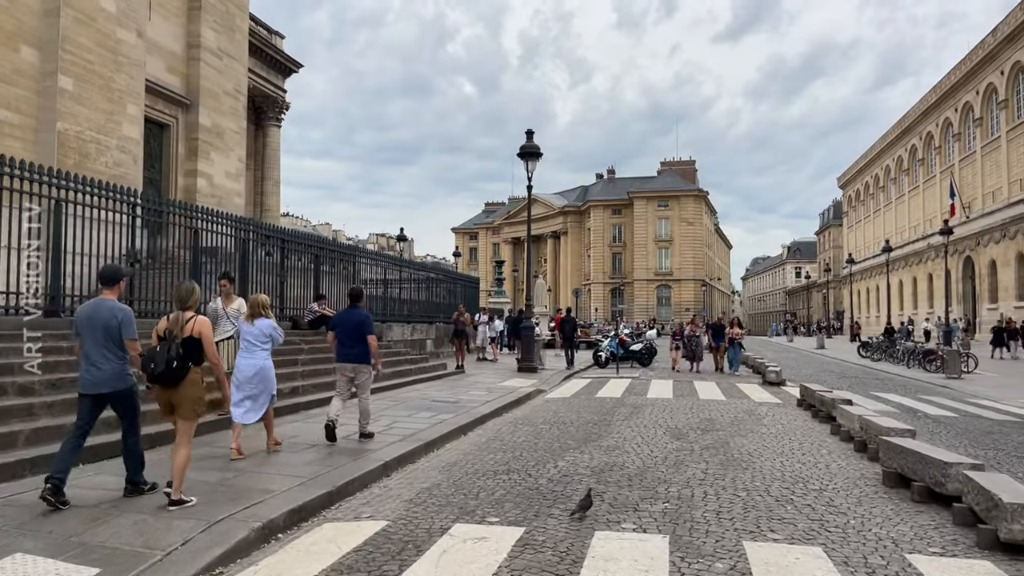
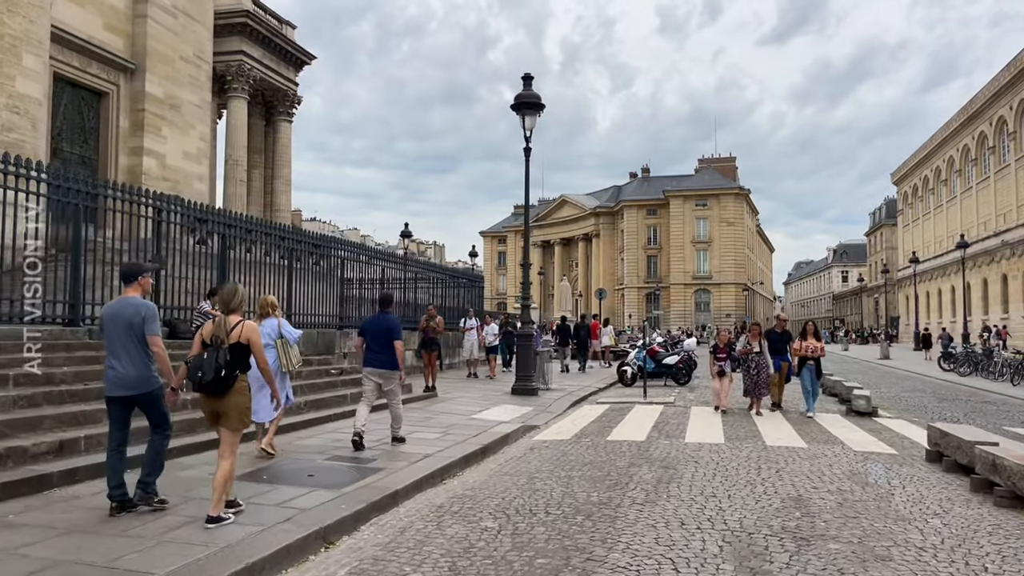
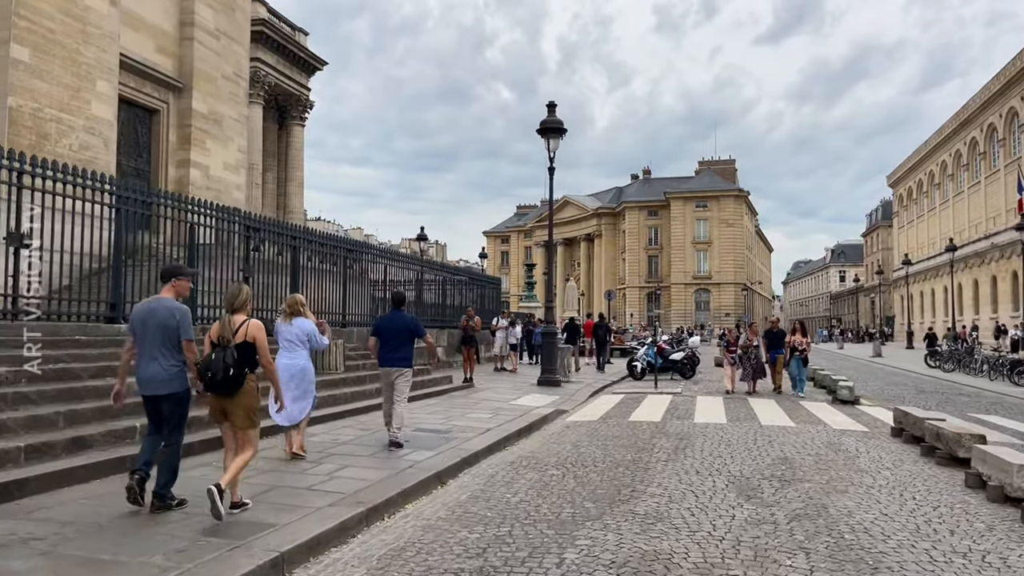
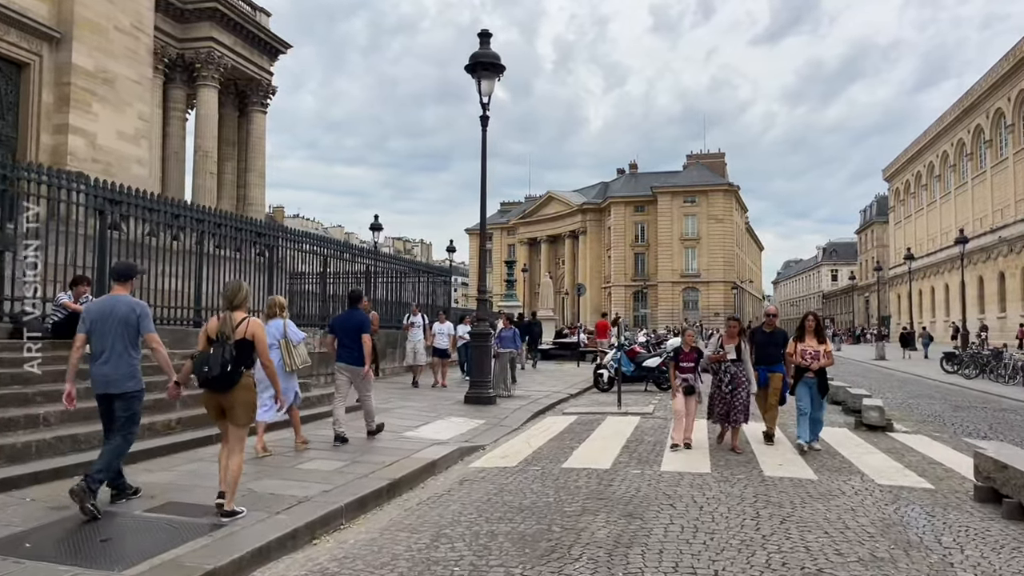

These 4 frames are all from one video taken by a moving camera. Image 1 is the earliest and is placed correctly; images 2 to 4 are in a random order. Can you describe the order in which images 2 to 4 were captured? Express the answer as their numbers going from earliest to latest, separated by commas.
3, 2, 4
